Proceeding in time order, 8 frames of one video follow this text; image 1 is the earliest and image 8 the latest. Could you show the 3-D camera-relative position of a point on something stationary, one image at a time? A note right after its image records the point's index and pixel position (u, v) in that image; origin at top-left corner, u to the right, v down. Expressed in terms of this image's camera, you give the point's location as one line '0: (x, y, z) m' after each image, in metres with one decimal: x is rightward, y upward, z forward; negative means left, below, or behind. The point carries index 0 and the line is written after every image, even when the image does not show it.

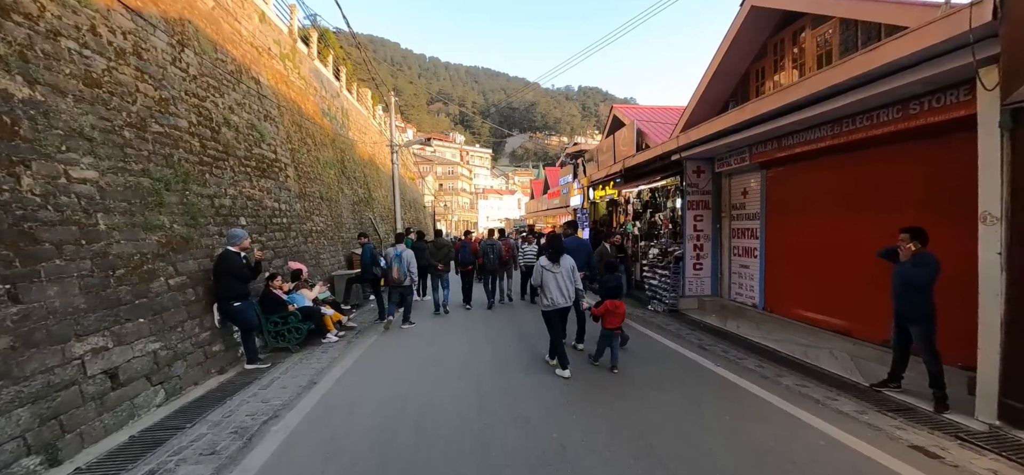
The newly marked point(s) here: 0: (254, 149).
0: (-5.0, +1.7, +7.8) m
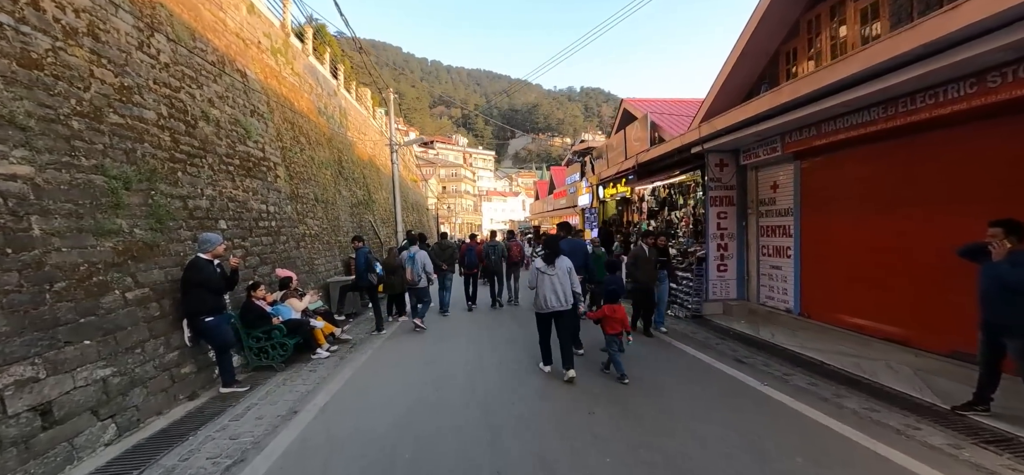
0: (-4.9, +1.6, +7.1) m
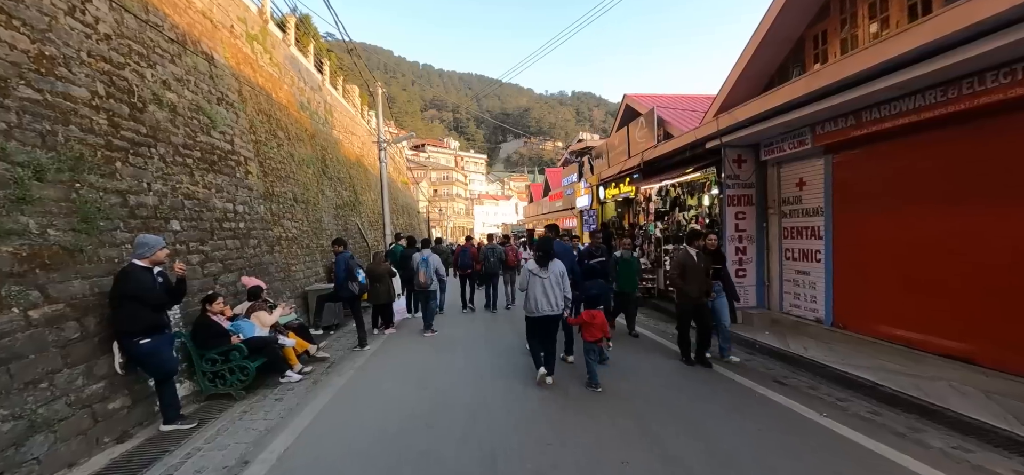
0: (-4.9, +1.6, +6.2) m
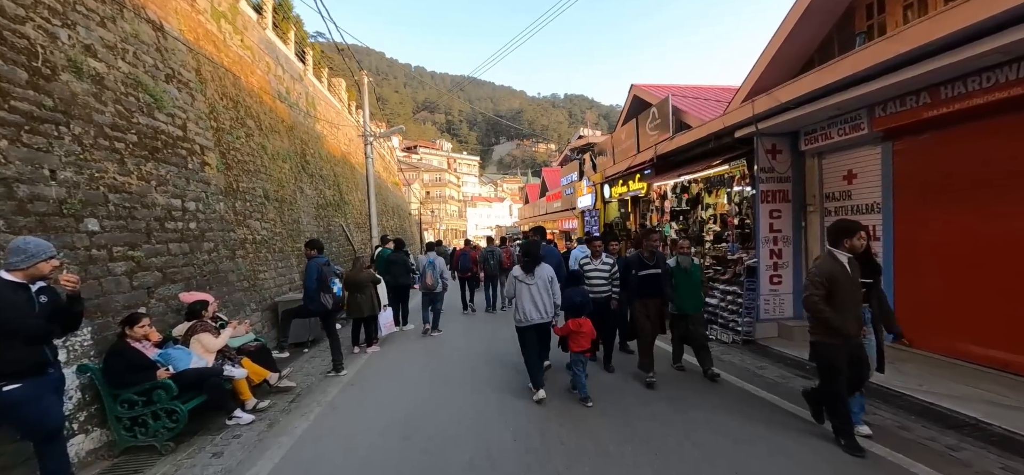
0: (-4.8, +1.5, +5.1) m
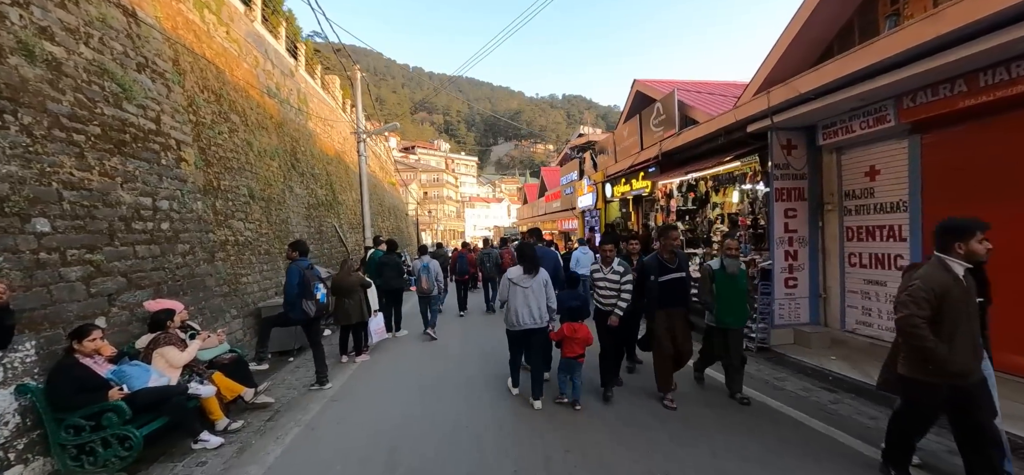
0: (-4.8, +1.5, +4.7) m
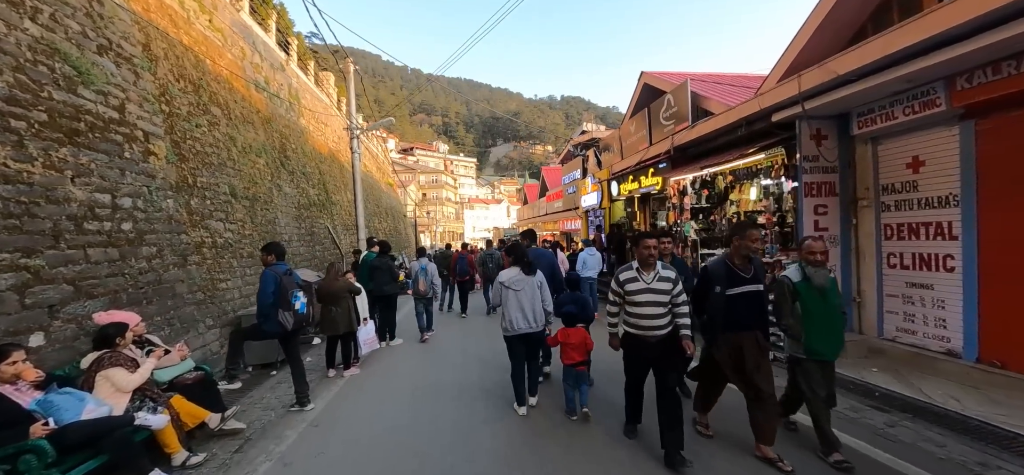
0: (-4.7, +1.5, +4.1) m
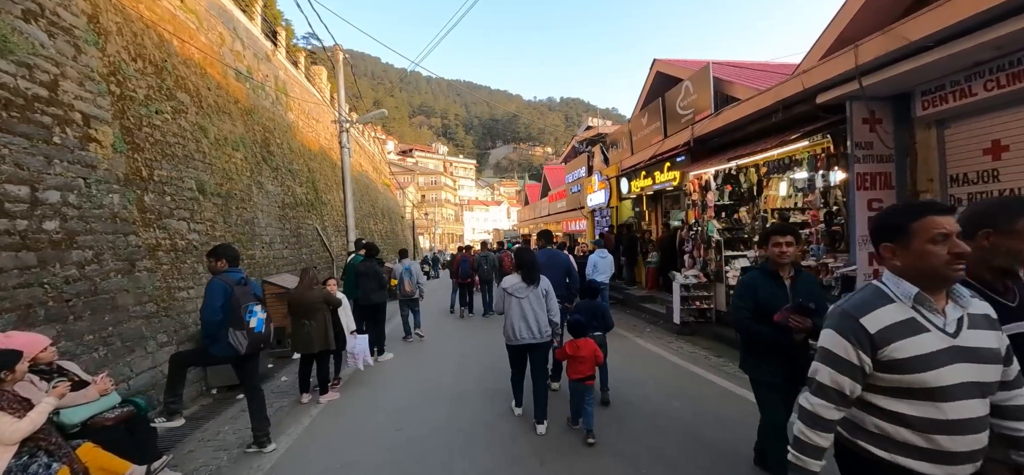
0: (-4.7, +1.5, +3.3) m
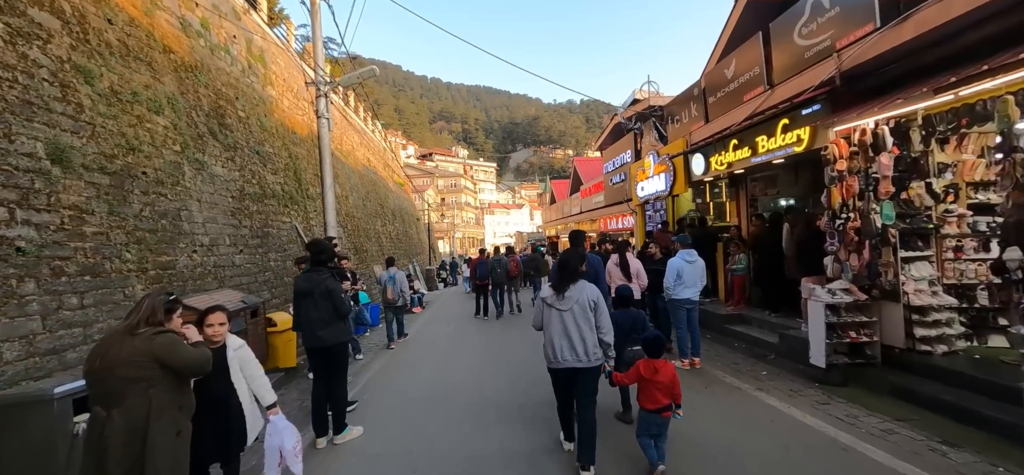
0: (-4.4, +1.5, +1.0) m
